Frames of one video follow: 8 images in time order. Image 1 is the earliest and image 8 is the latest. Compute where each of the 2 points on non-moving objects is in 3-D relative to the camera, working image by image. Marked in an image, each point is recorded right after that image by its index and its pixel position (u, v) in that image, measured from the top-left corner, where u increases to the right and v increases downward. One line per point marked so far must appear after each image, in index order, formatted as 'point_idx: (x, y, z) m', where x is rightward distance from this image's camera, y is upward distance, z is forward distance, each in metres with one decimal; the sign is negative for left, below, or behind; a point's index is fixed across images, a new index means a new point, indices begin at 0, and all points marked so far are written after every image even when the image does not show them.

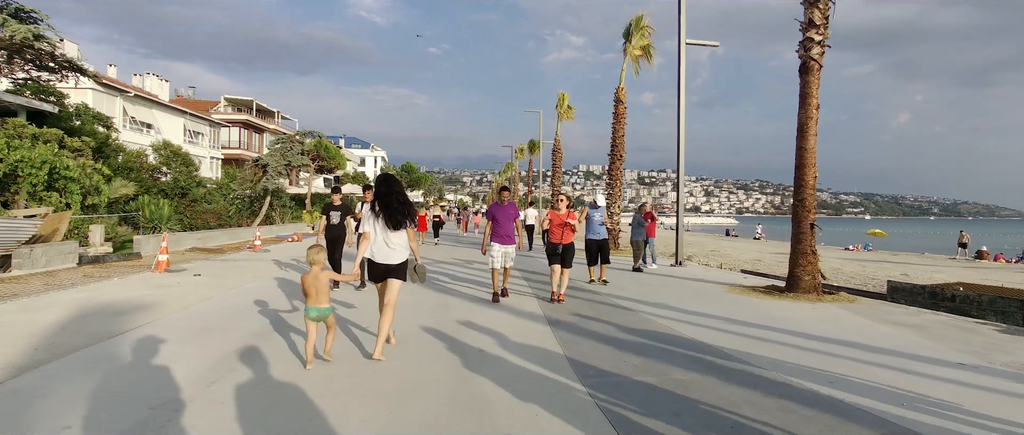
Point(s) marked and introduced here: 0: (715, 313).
0: (+3.3, -1.6, +9.1) m
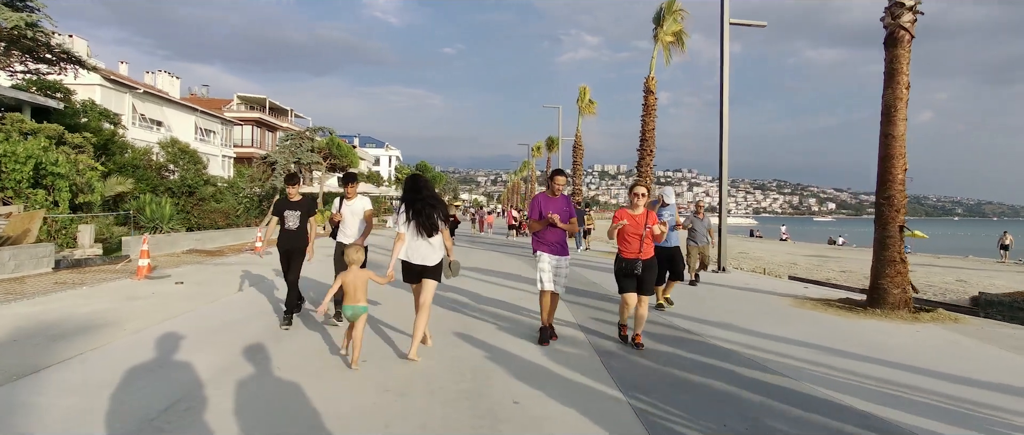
0: (+3.7, -1.6, +7.5) m
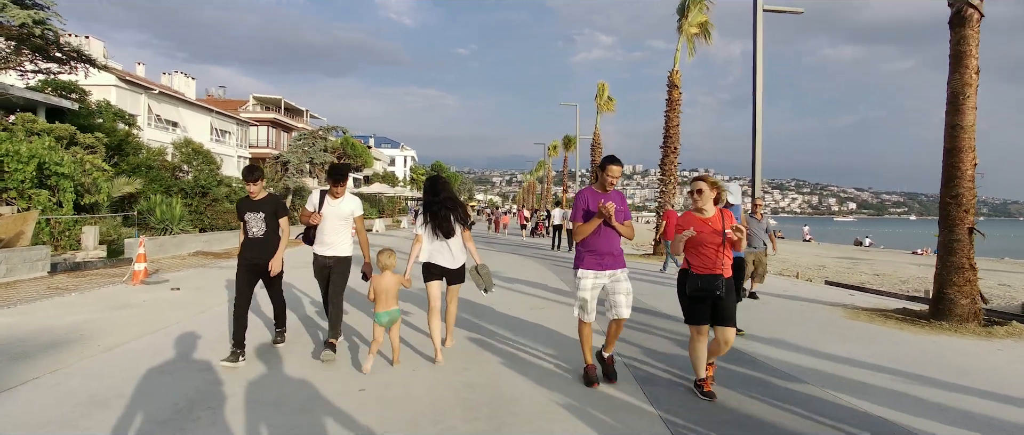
0: (+4.0, -1.6, +6.6) m
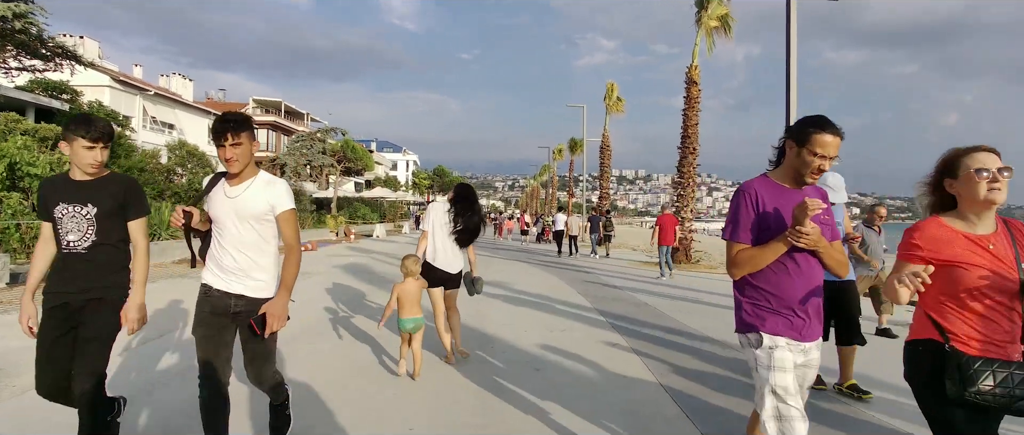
0: (+4.2, -1.7, +5.4) m
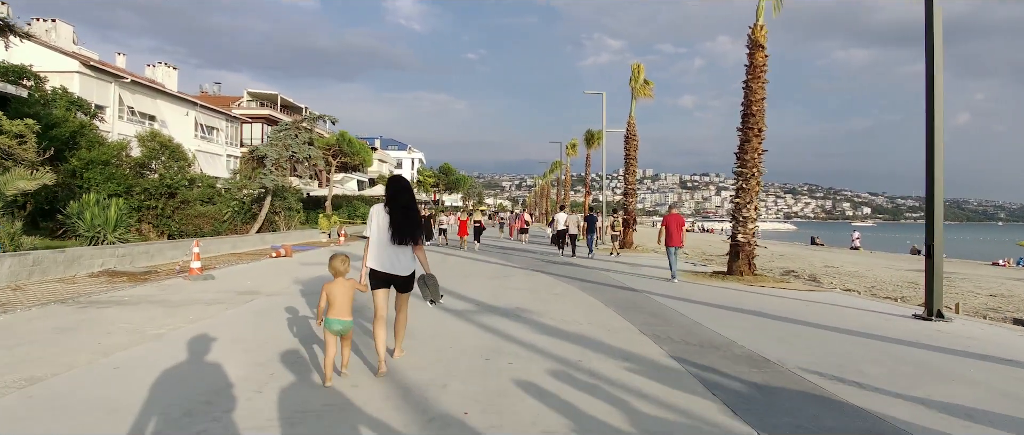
0: (+4.5, -1.7, +1.9) m
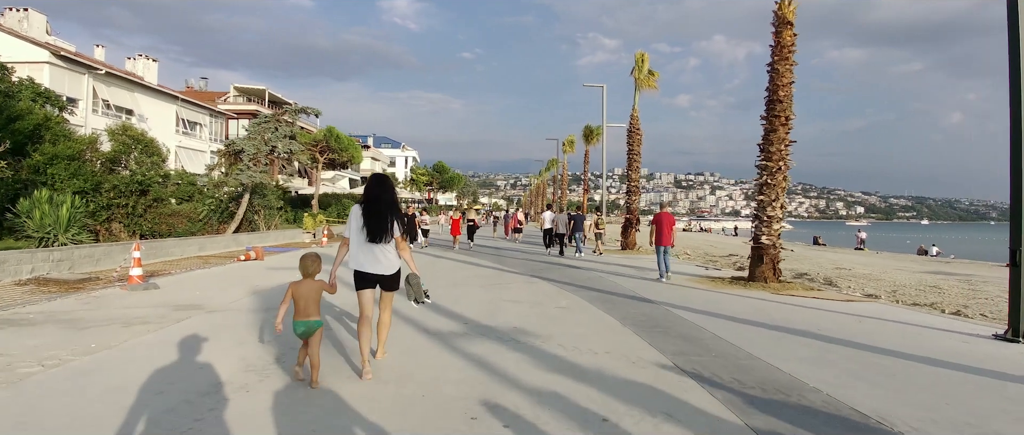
0: (+4.5, -1.7, +0.4) m
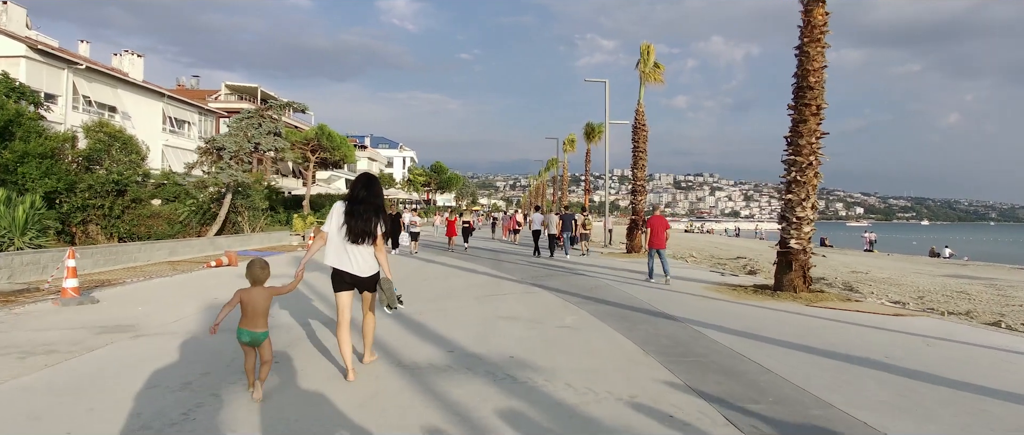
0: (+4.4, -1.7, -0.9) m
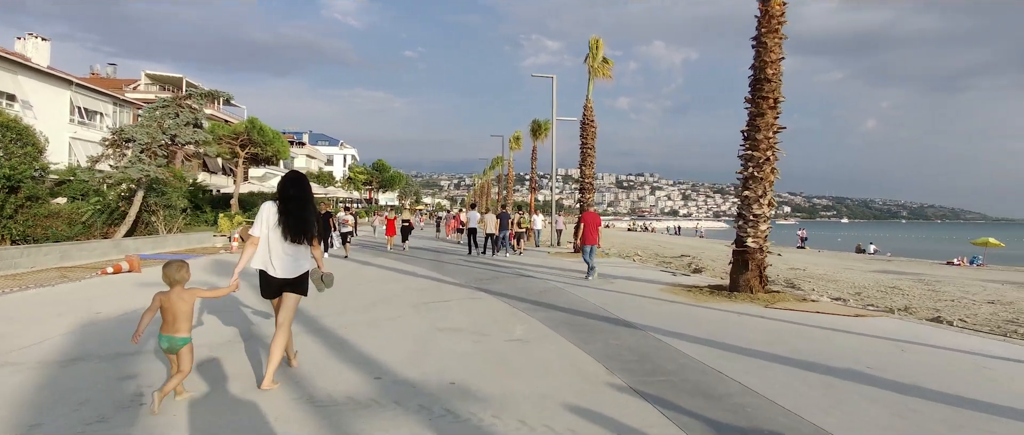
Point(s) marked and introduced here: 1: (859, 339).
0: (+4.6, -1.6, -1.4) m
1: (+4.2, -1.5, +6.7) m
